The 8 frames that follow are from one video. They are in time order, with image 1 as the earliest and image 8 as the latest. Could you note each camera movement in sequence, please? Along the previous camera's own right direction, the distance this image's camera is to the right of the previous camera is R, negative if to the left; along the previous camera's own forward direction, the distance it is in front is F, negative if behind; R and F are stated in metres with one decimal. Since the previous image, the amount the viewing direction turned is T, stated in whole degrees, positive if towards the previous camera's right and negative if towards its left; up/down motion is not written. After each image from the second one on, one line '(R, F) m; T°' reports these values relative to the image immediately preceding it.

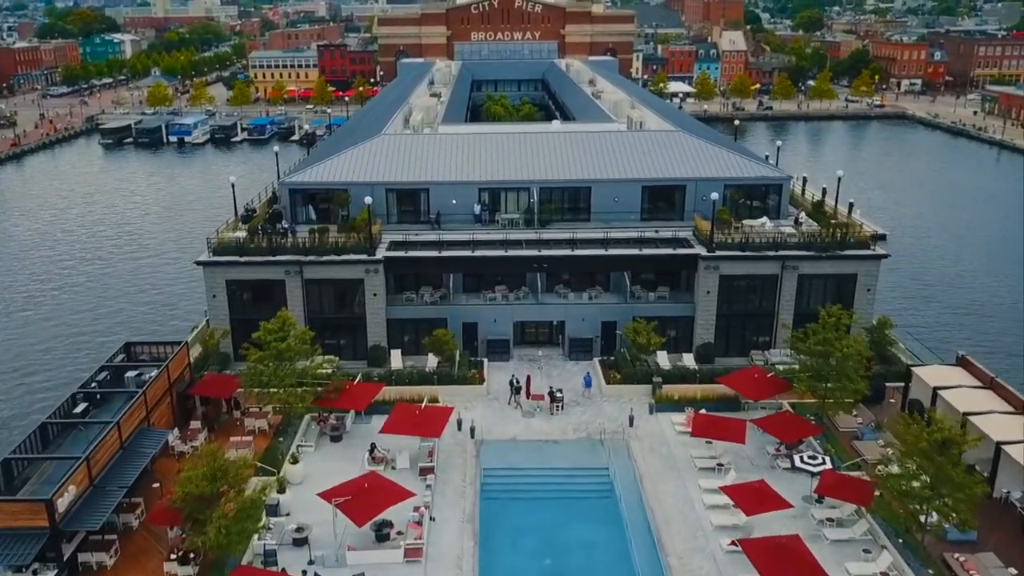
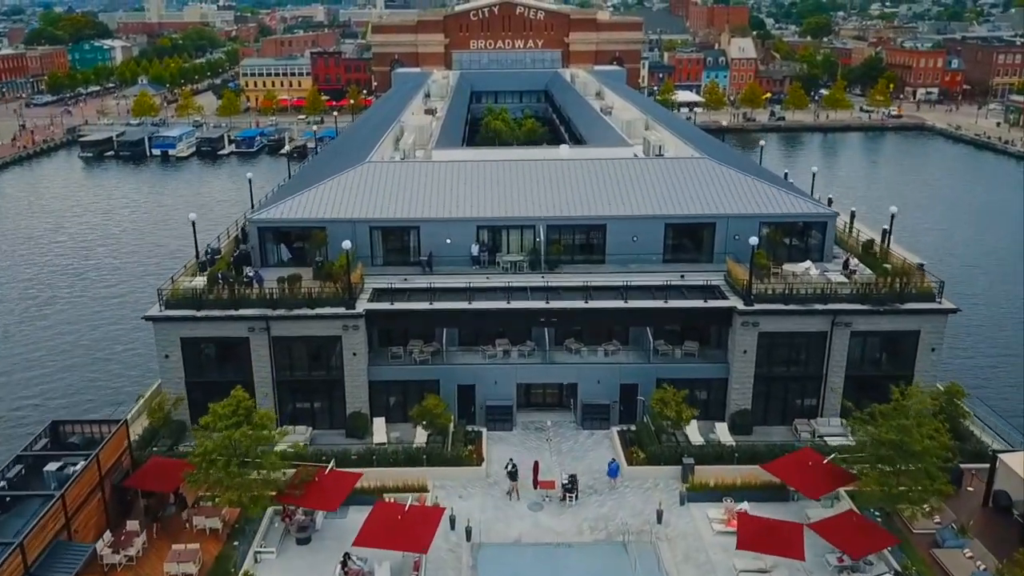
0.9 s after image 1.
(-0.1, +4.5) m; 0°
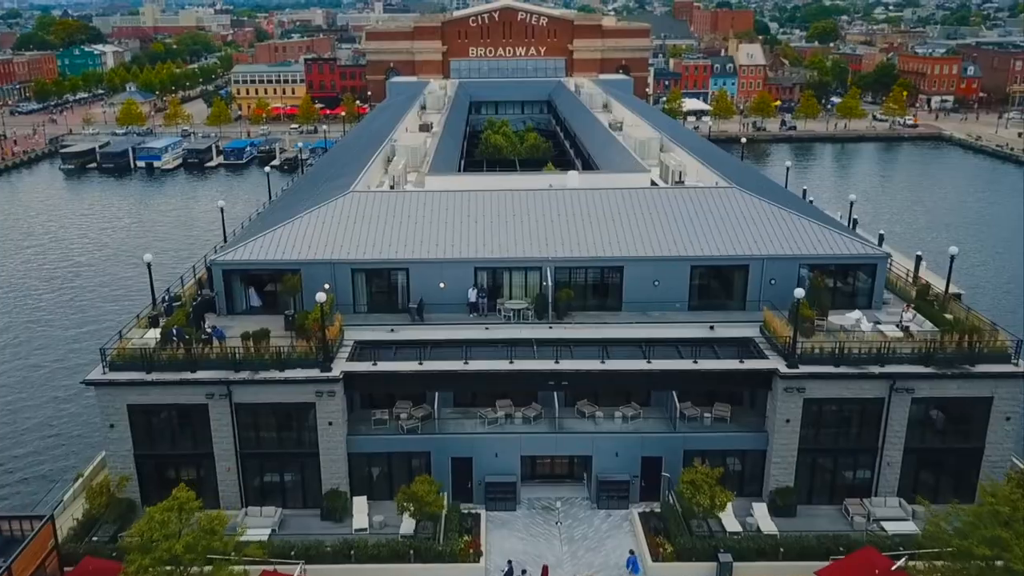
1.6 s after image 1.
(-0.1, +3.8) m; 0°
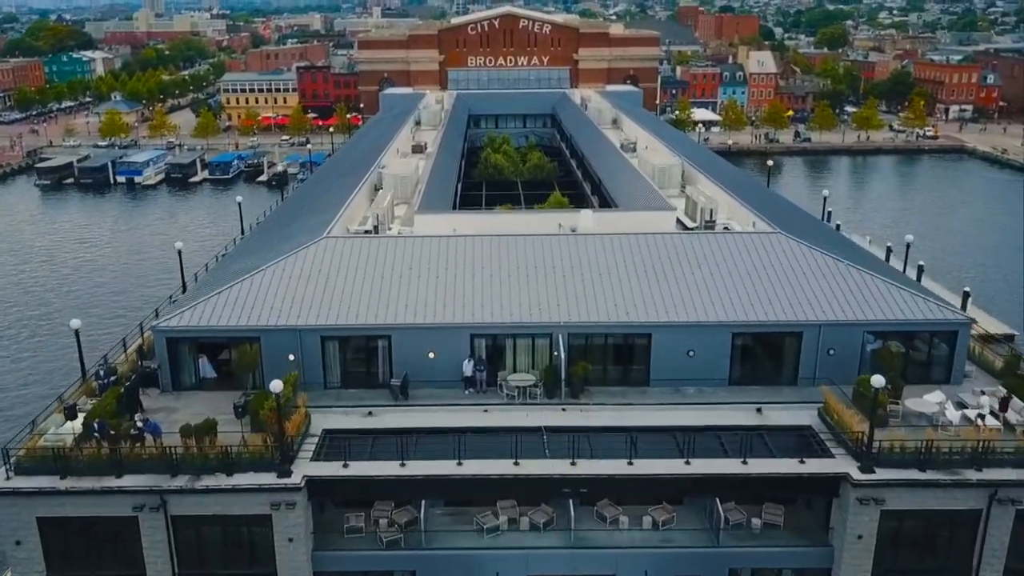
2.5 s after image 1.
(-0.1, +4.4) m; 0°
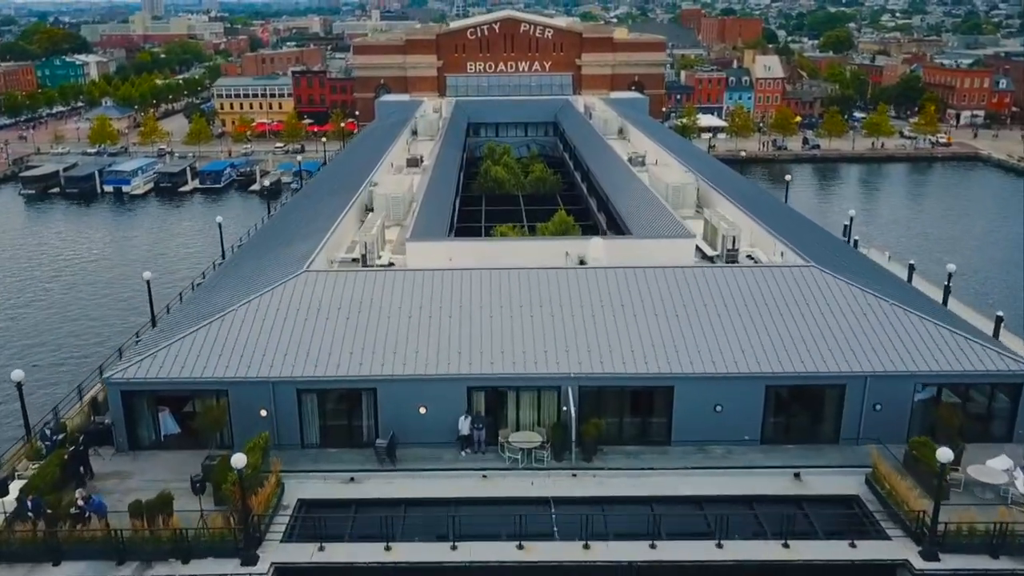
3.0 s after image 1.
(-0.1, +2.6) m; 0°
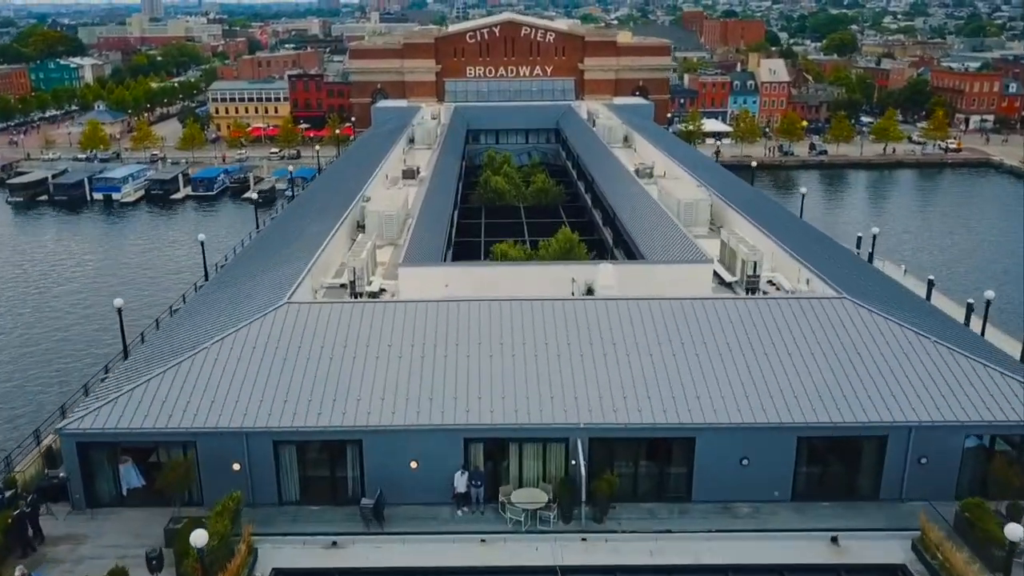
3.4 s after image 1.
(0.0, +2.0) m; 0°
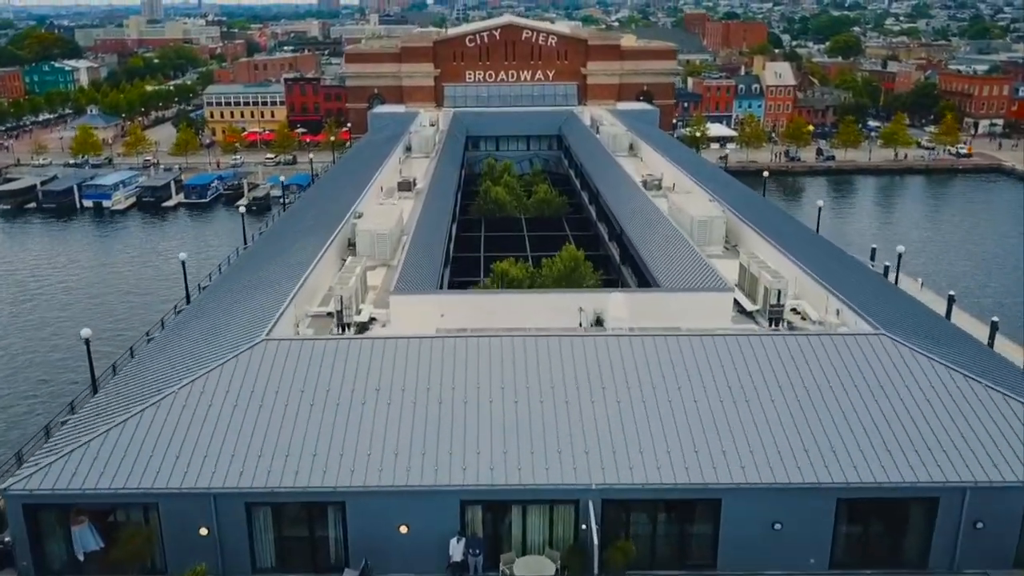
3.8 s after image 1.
(0.0, +1.9) m; 0°
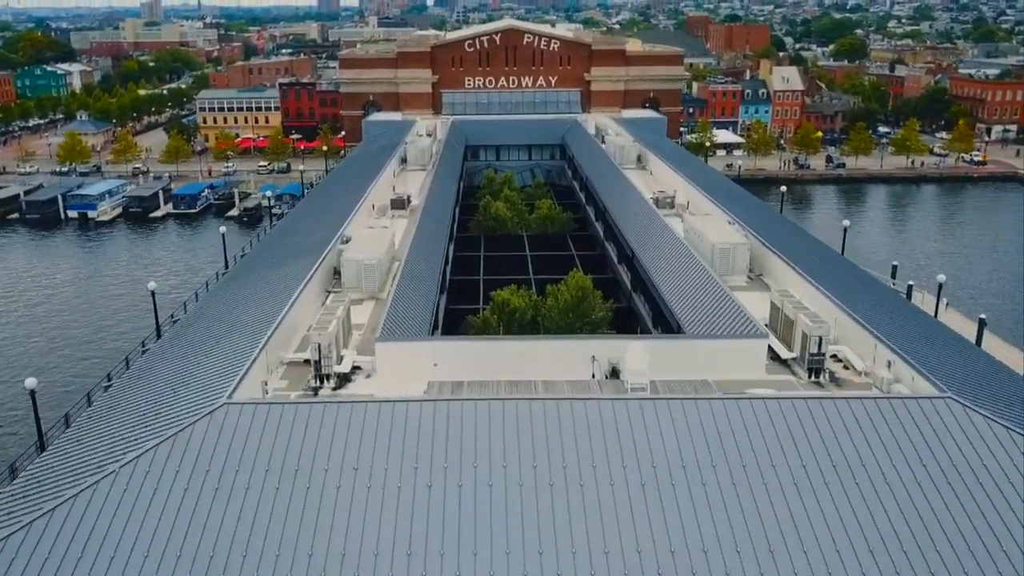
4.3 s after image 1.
(-0.1, +2.6) m; 0°
